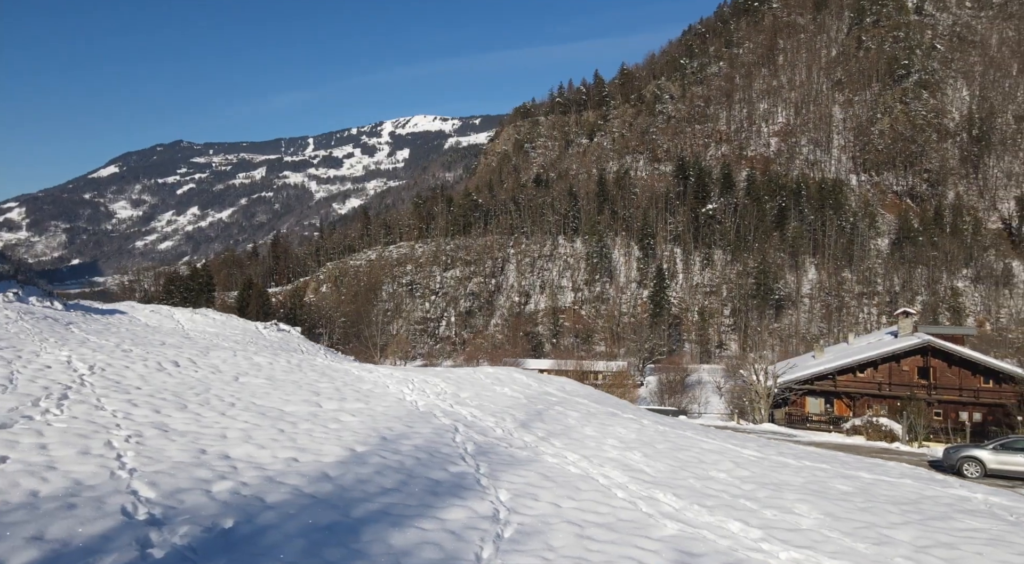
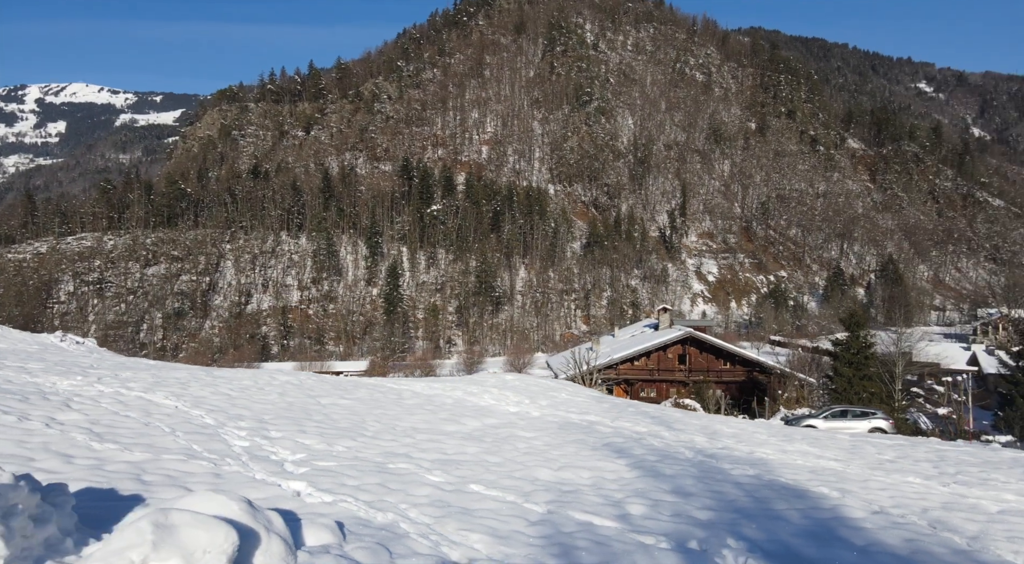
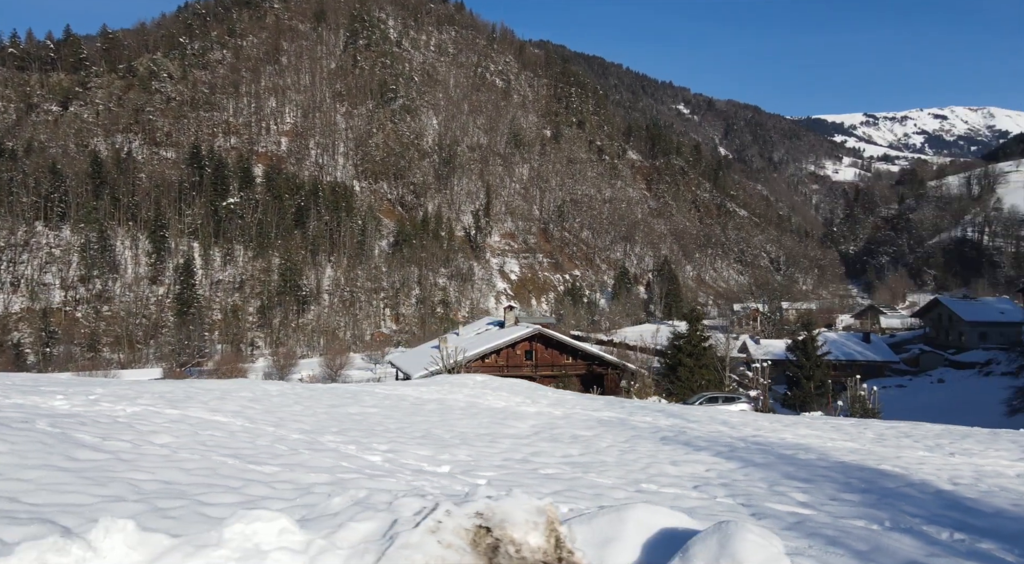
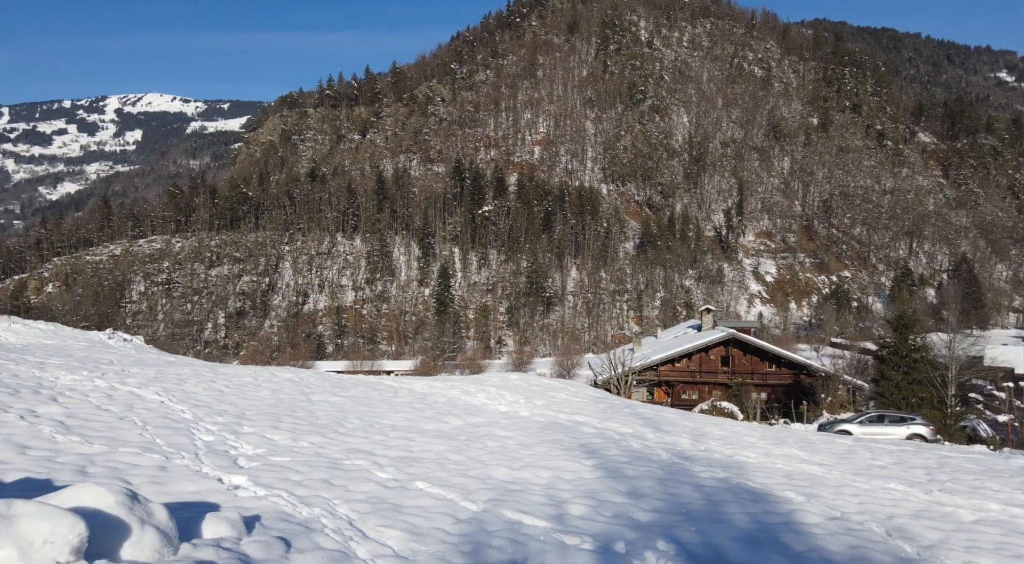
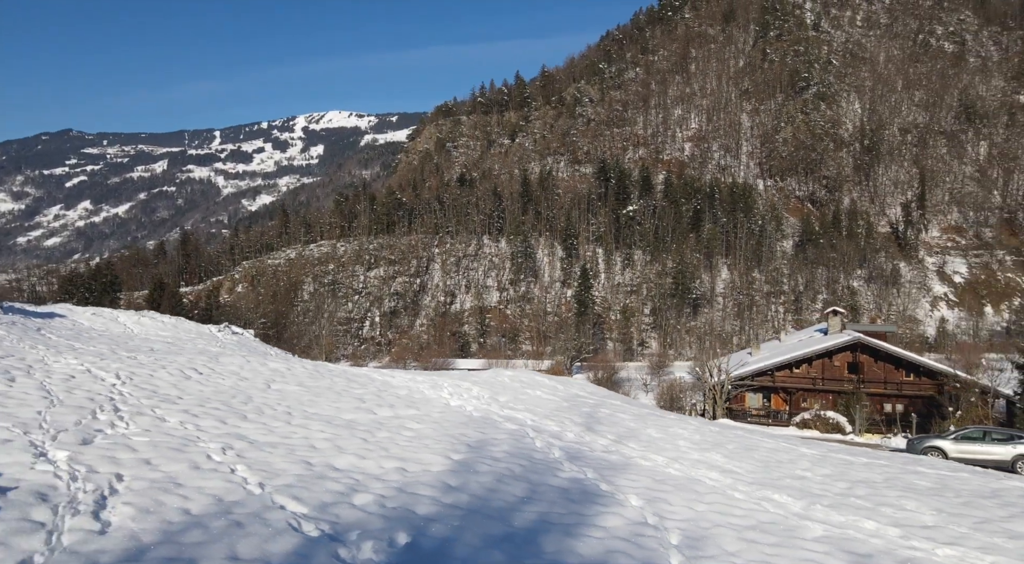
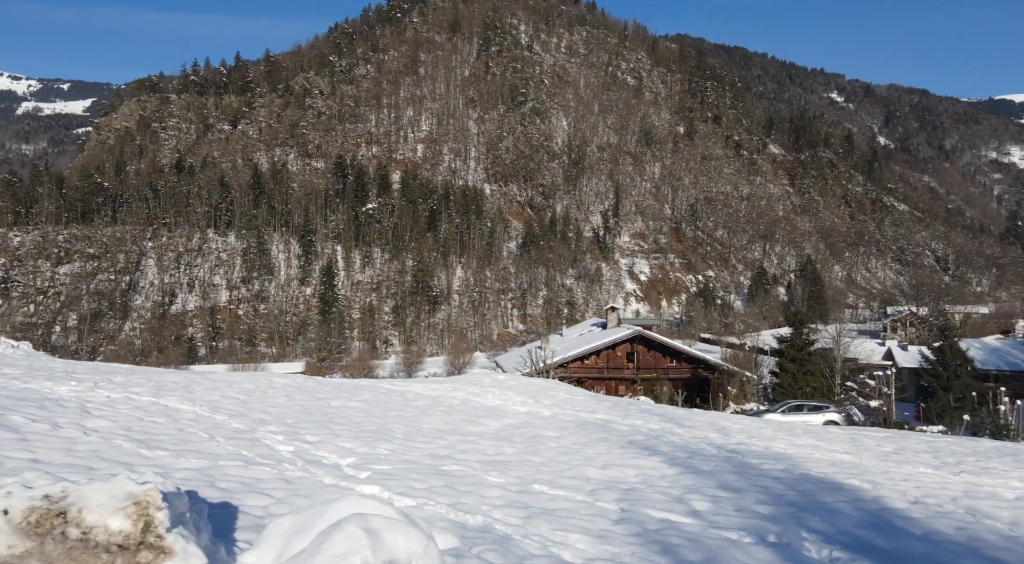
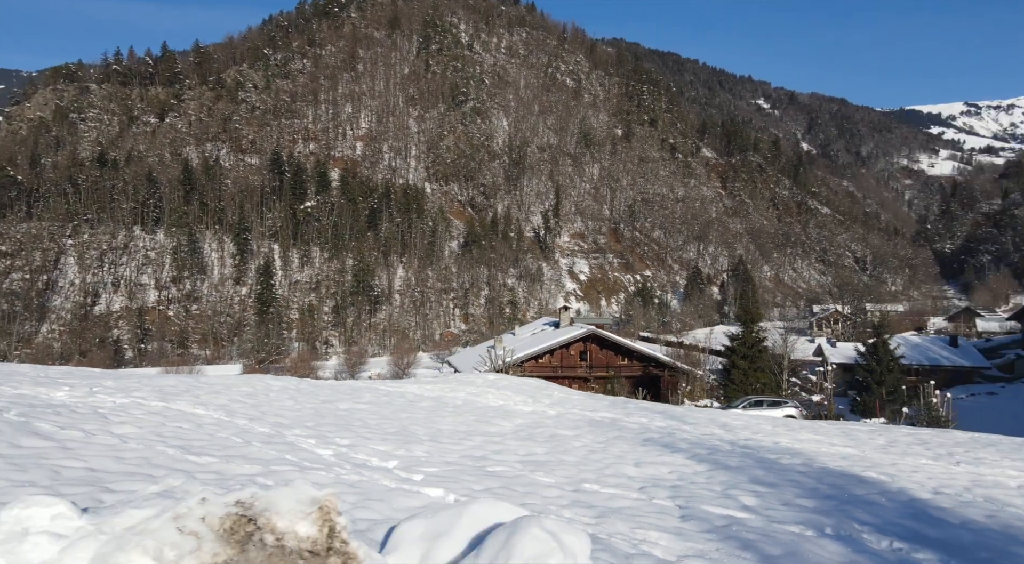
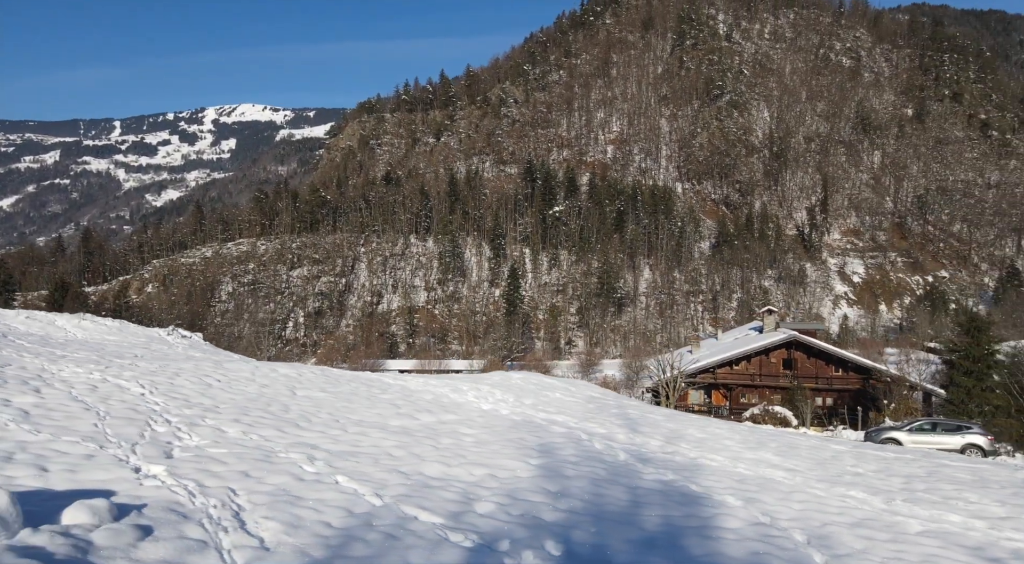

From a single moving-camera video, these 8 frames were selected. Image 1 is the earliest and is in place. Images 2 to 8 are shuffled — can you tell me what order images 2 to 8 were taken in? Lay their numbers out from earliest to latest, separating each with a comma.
5, 8, 4, 2, 6, 7, 3
